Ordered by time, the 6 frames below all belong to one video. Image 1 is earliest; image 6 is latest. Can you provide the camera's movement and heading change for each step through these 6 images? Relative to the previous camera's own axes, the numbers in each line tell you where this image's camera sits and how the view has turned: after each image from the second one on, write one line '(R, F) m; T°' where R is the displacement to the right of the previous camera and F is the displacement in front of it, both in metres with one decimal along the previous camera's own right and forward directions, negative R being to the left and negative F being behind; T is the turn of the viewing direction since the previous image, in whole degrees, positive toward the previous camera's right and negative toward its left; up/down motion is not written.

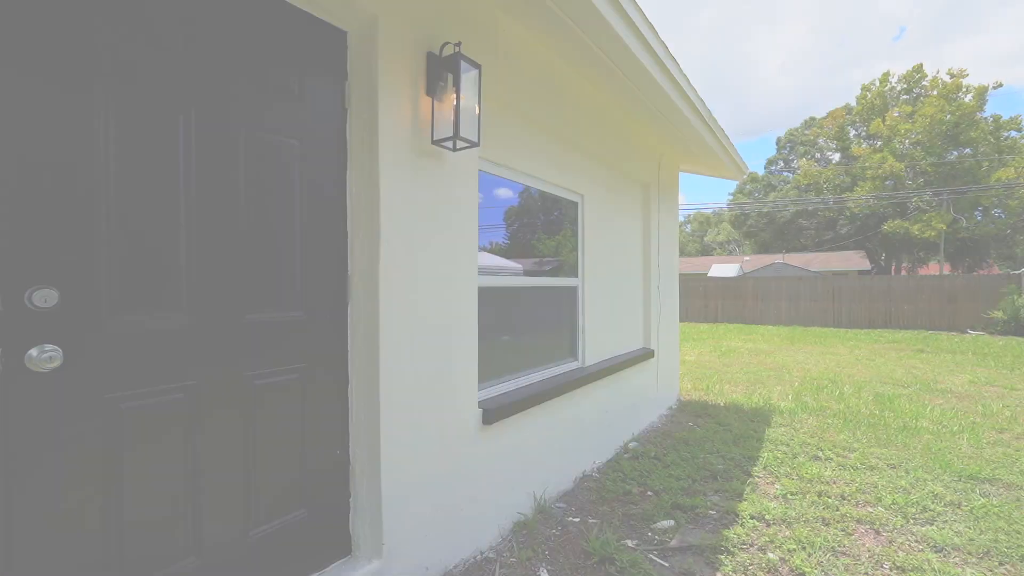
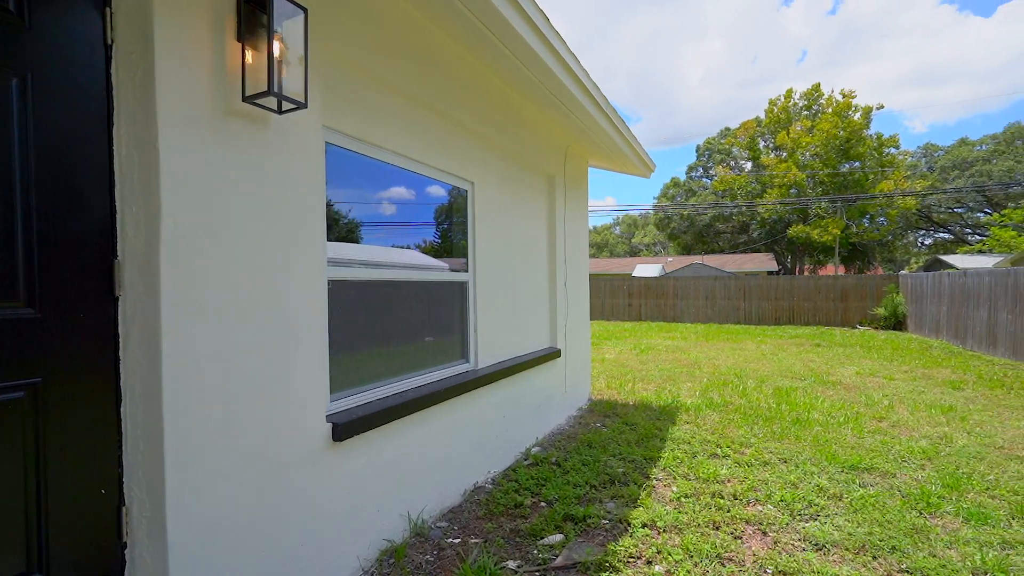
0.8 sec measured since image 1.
(+0.3, +0.3) m; +8°
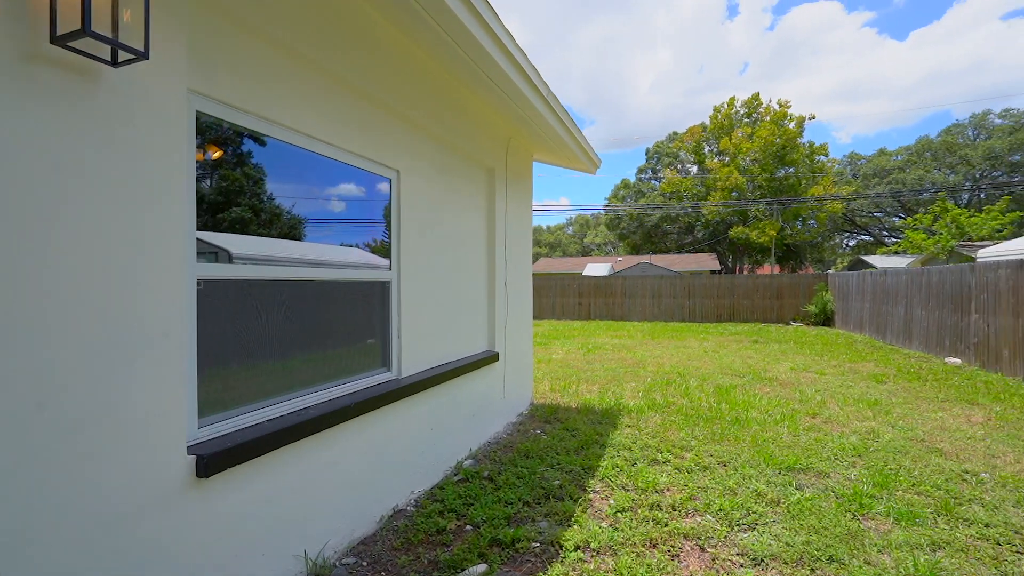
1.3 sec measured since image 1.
(+0.2, +0.2) m; +6°
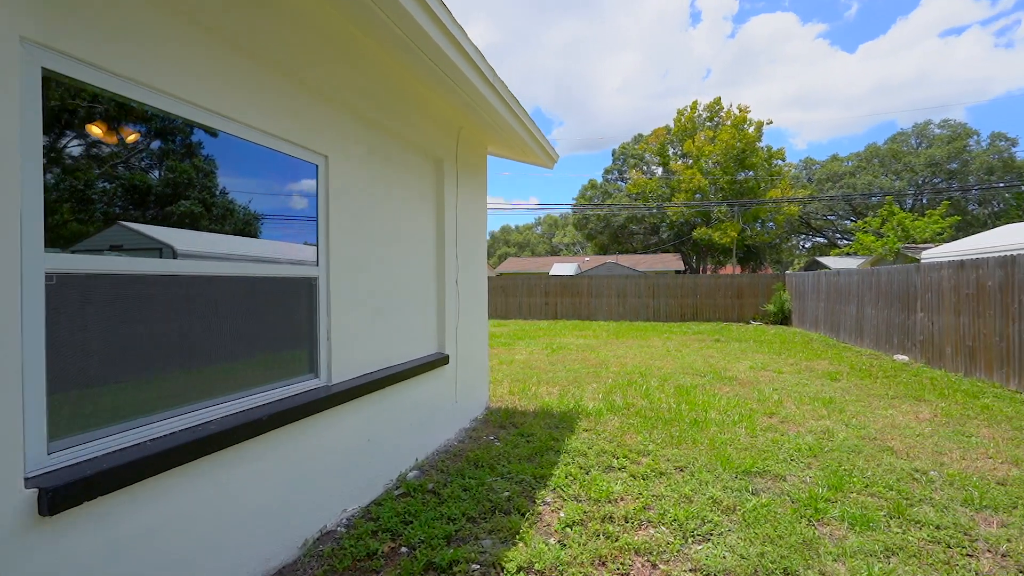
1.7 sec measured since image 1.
(+0.1, +0.2) m; +4°
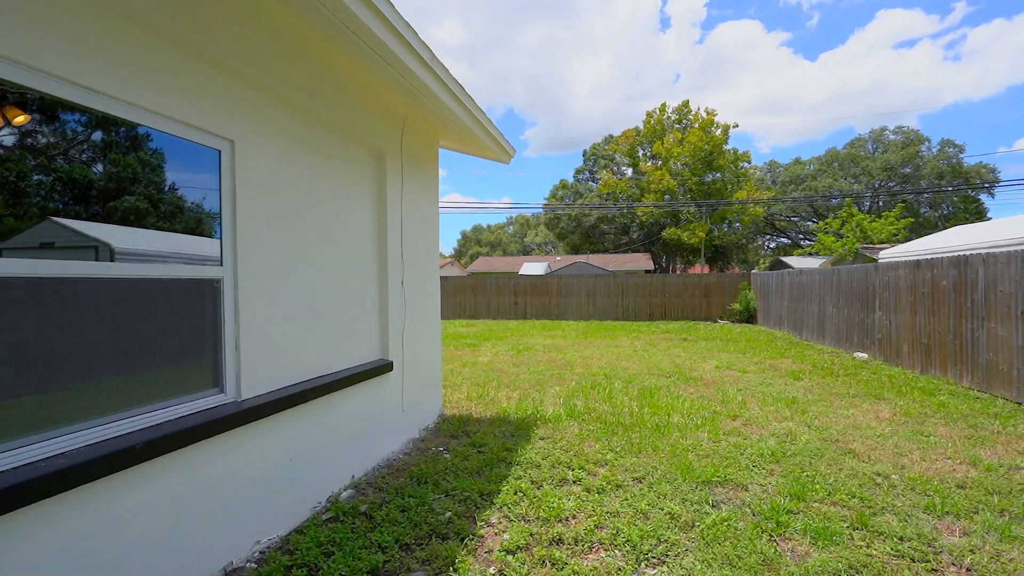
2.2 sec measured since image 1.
(+0.2, +0.2) m; +3°
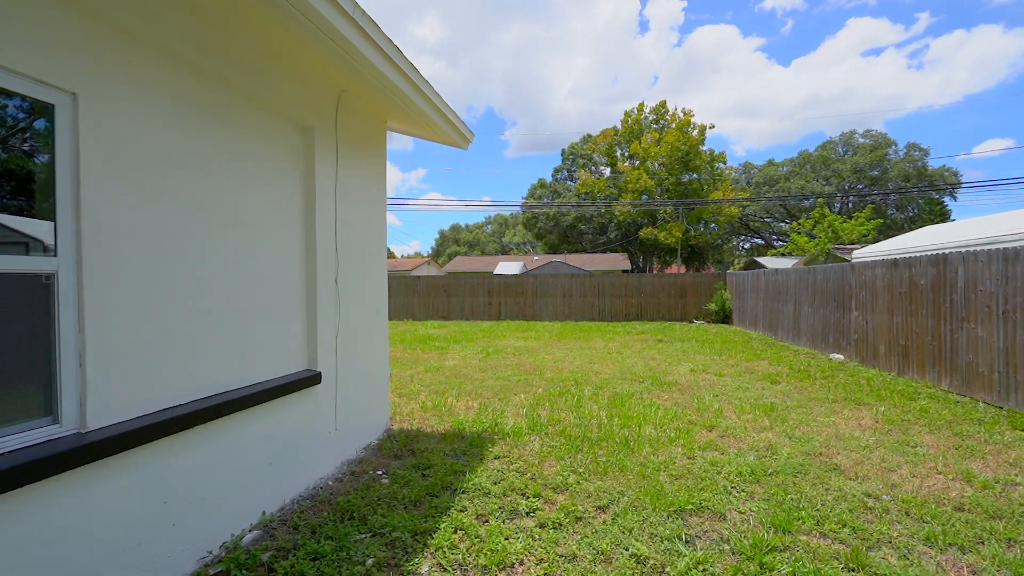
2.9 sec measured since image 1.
(+0.2, +0.4) m; +3°
